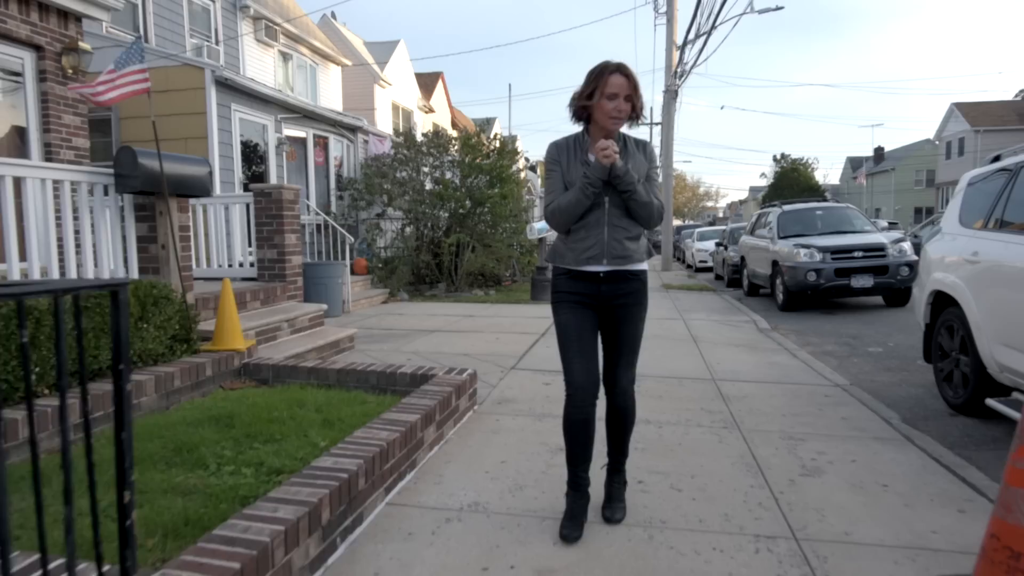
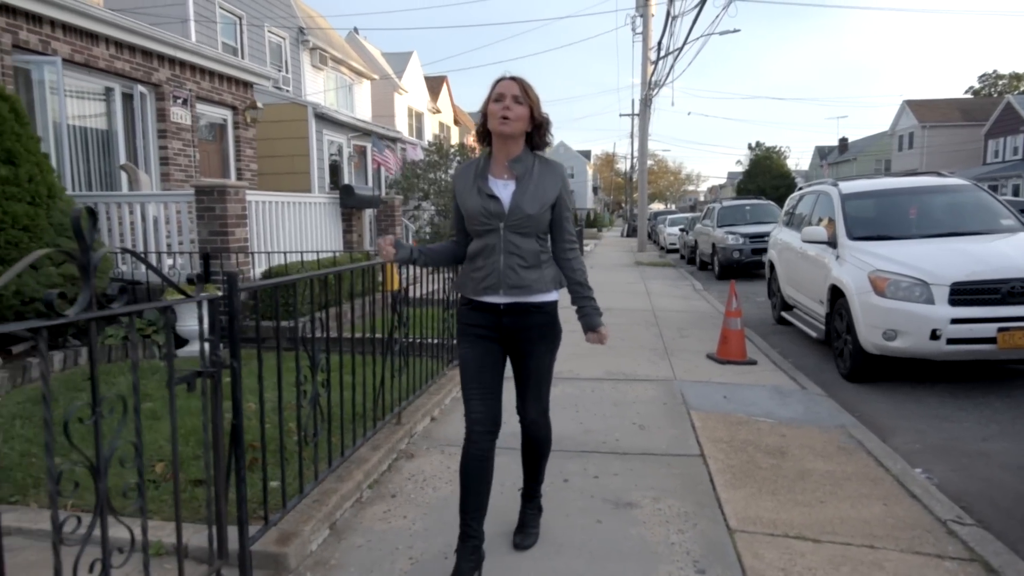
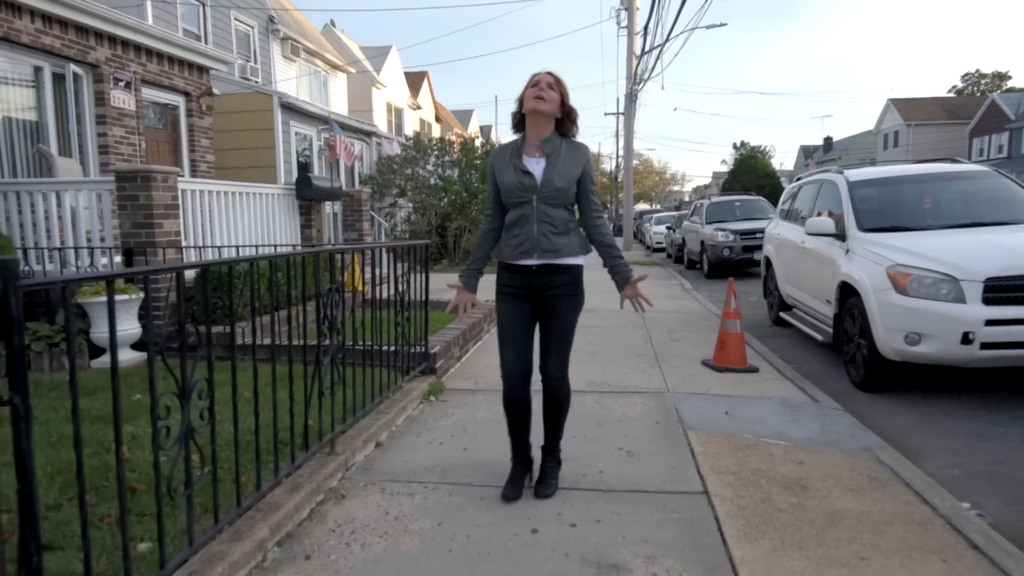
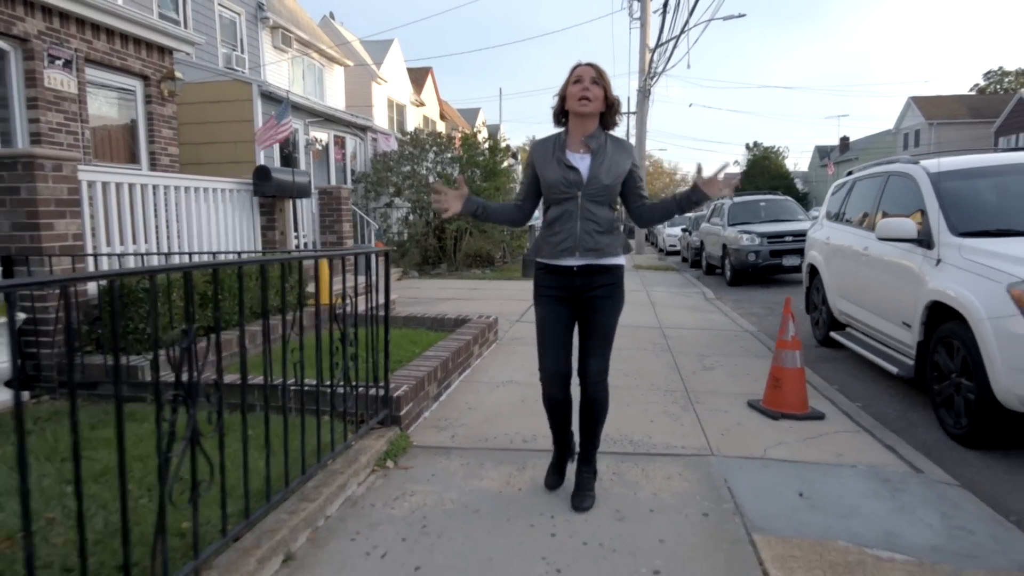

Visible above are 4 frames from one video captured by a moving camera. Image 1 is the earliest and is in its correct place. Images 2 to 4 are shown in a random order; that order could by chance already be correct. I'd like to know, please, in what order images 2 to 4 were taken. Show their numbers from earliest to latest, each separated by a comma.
4, 3, 2
